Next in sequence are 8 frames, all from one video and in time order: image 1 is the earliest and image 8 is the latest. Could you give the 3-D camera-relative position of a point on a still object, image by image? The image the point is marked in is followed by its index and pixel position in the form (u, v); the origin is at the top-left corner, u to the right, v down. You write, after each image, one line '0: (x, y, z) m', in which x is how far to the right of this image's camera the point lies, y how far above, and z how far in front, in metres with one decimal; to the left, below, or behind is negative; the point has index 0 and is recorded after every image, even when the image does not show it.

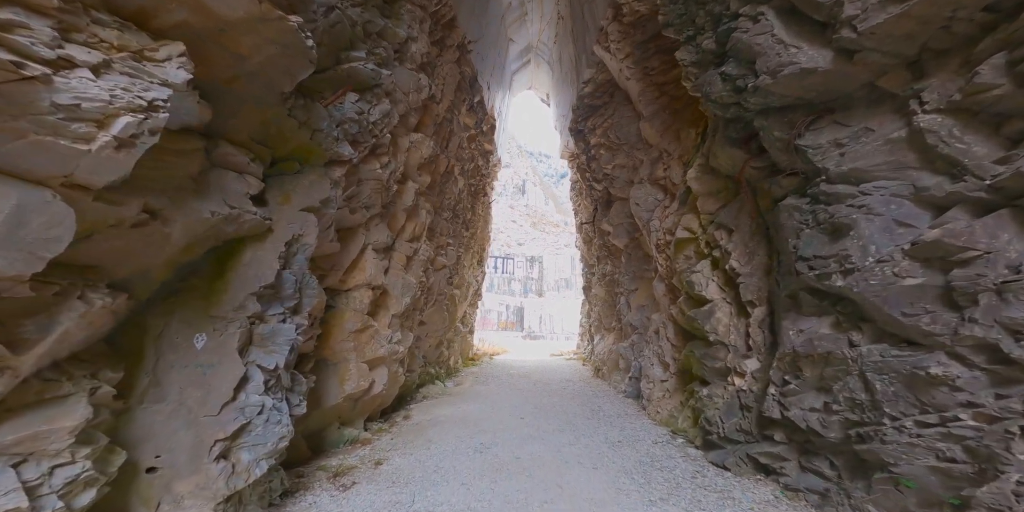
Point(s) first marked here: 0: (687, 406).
0: (+2.6, -2.2, +6.3) m
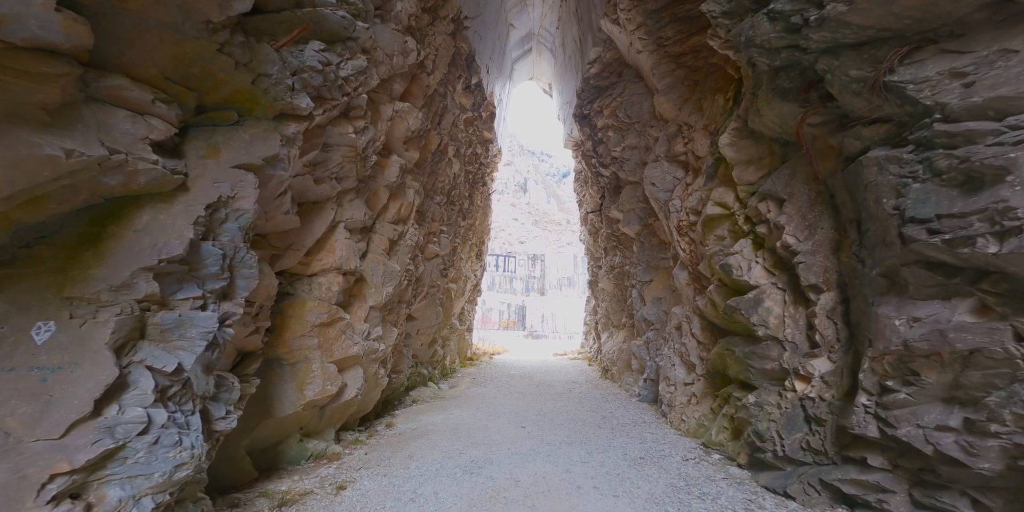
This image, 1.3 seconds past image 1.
0: (+2.6, -1.9, +5.2) m
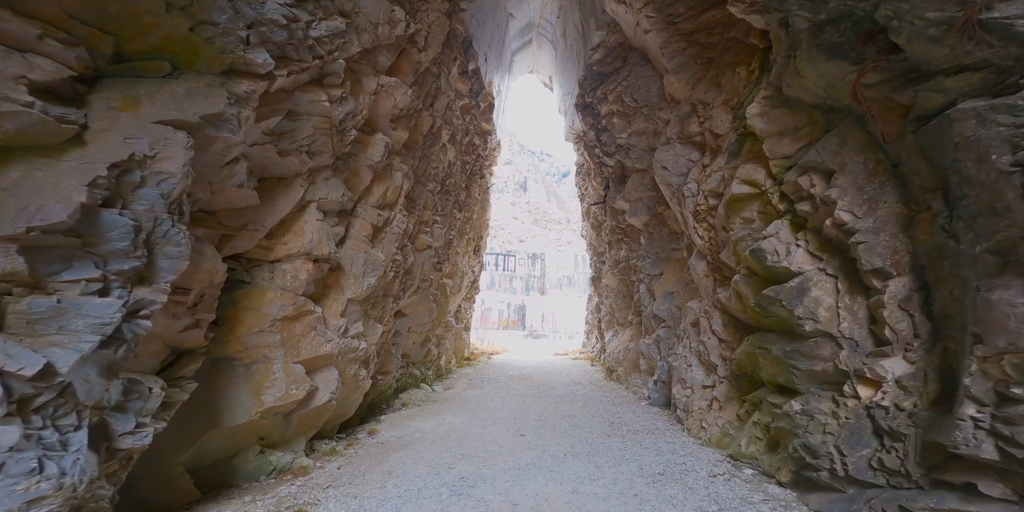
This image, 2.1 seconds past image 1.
0: (+2.5, -1.8, +4.5) m
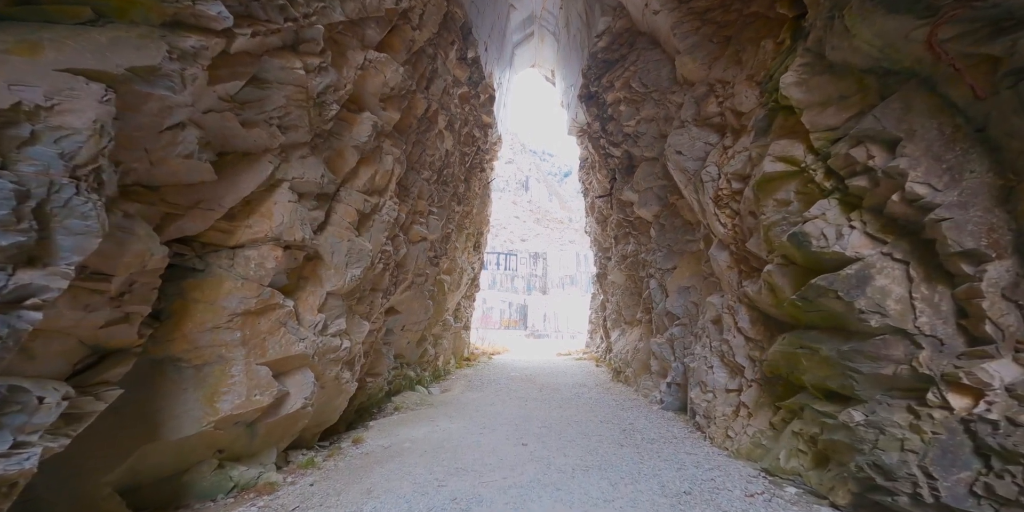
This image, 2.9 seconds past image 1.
0: (+2.6, -1.6, +3.9) m
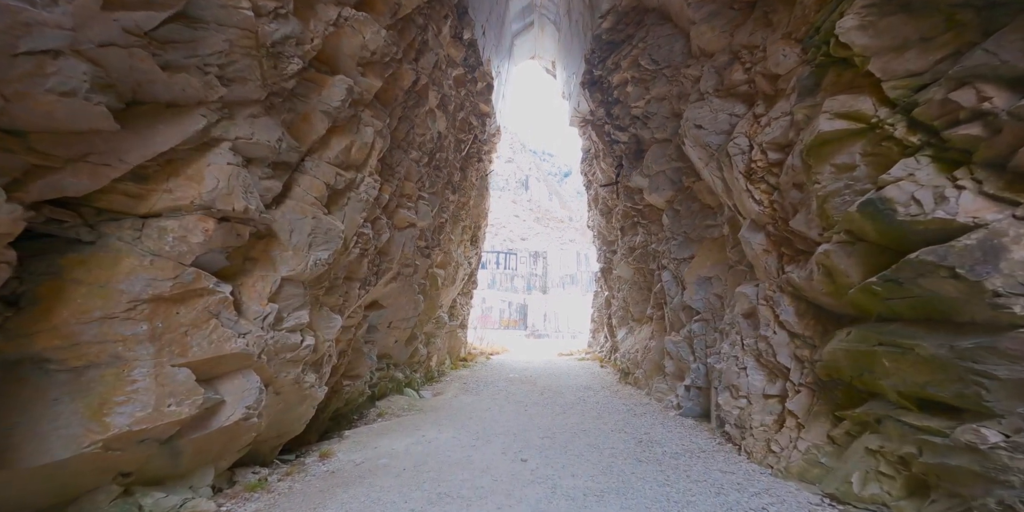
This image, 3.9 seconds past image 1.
0: (+2.5, -1.4, +3.0) m
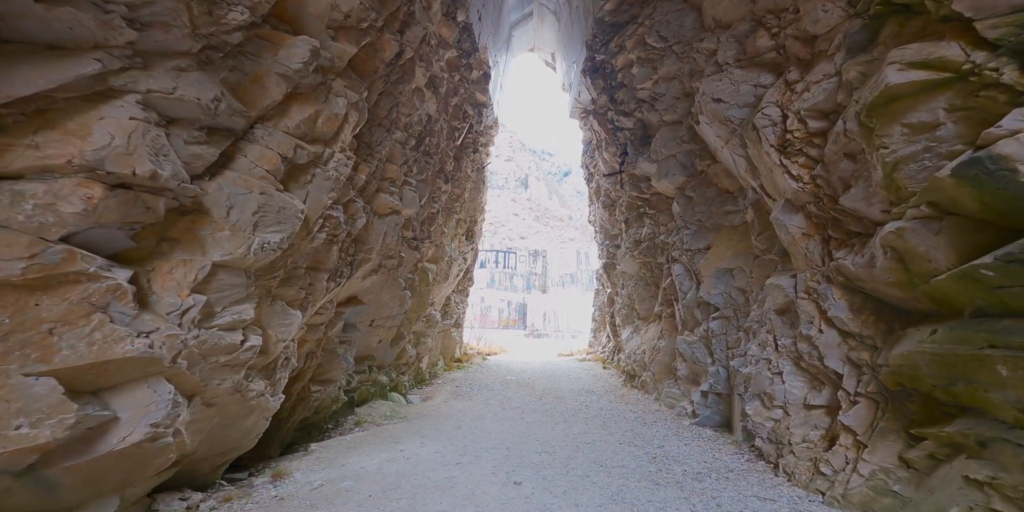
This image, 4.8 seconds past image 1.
0: (+2.4, -1.3, +2.3) m
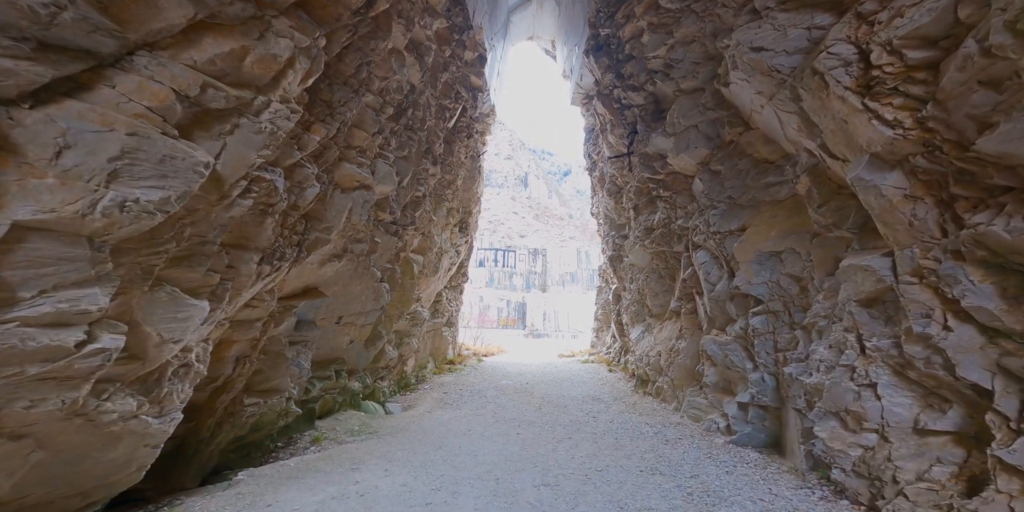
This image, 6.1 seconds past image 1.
0: (+2.4, -1.1, +1.2) m
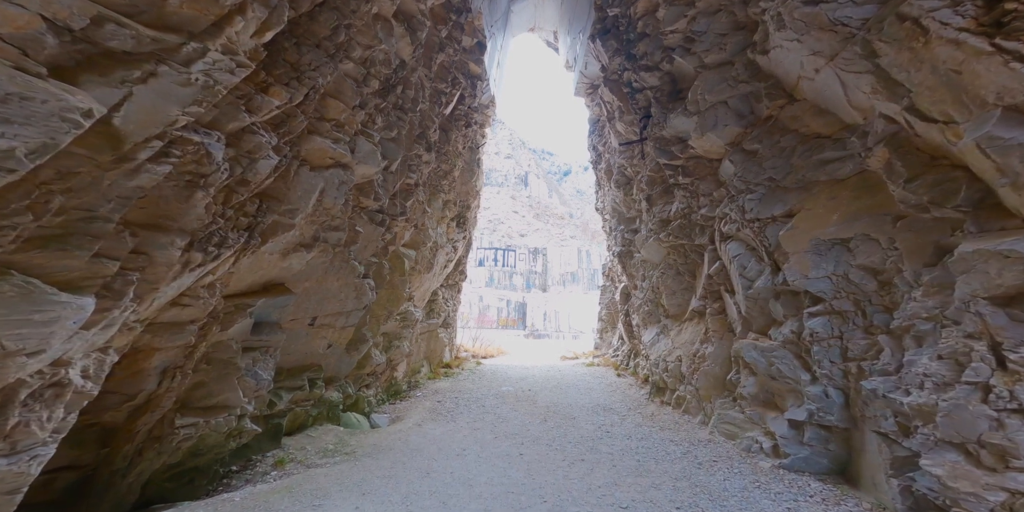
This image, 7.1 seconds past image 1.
0: (+2.4, -1.0, +0.4) m
